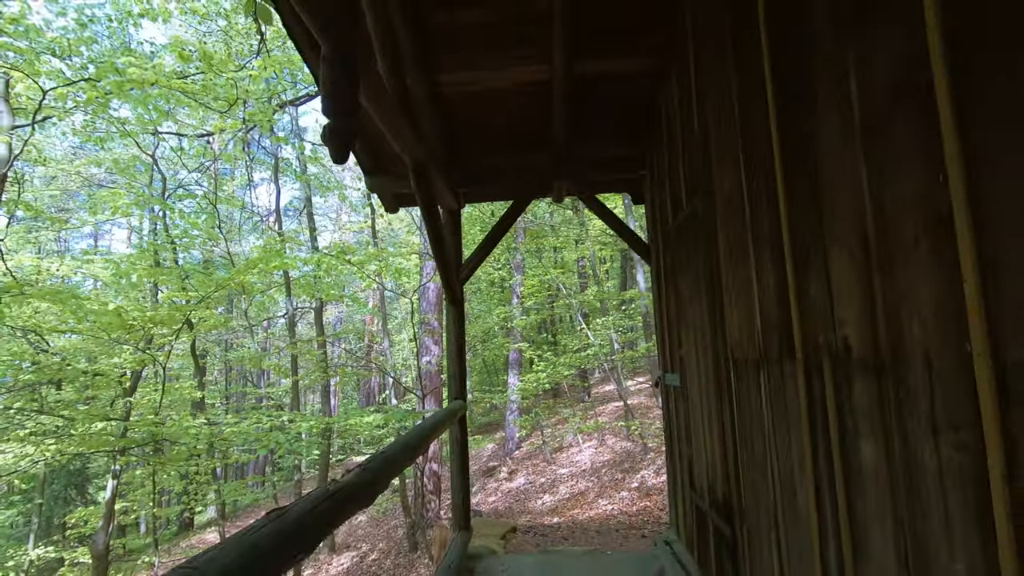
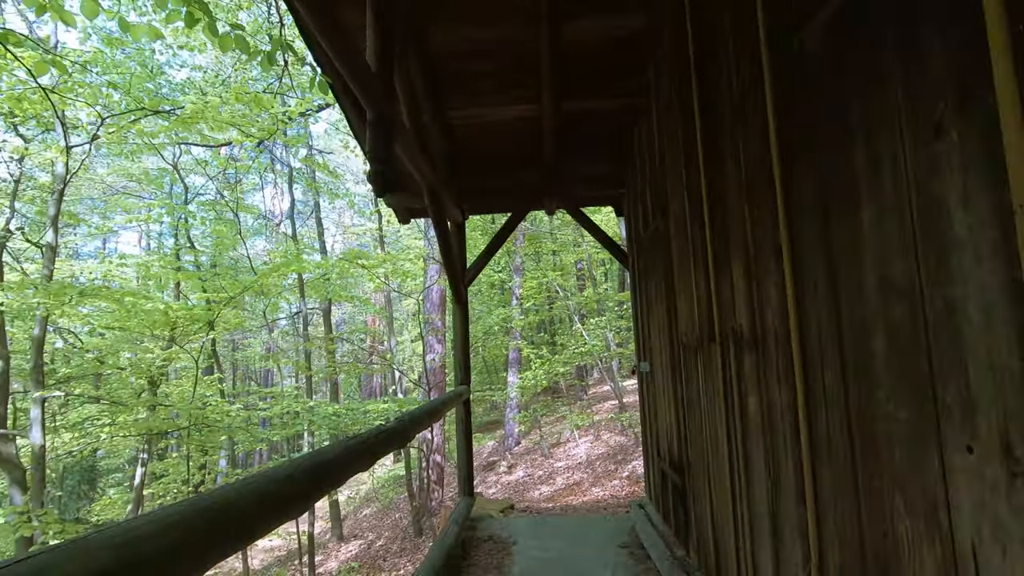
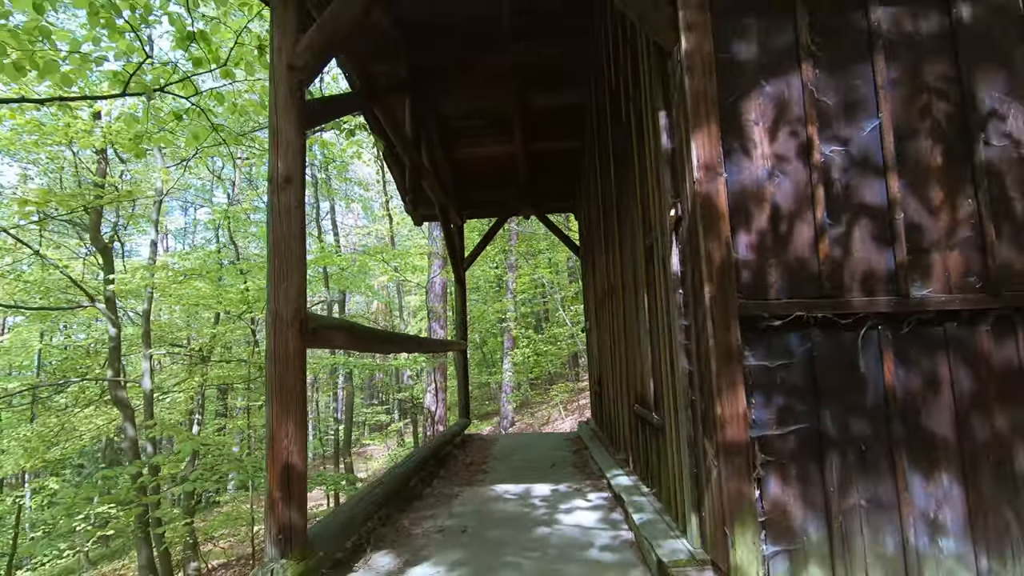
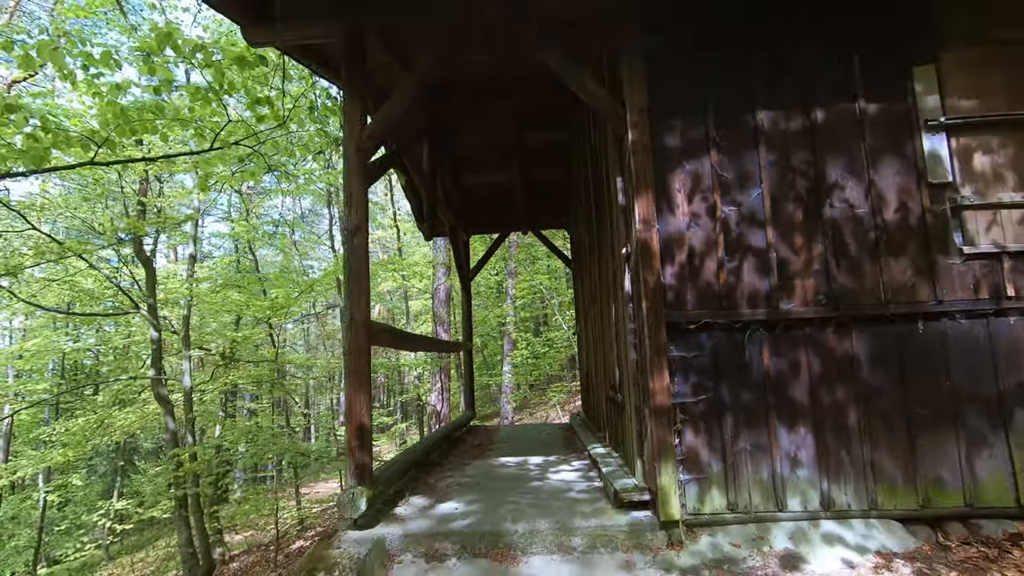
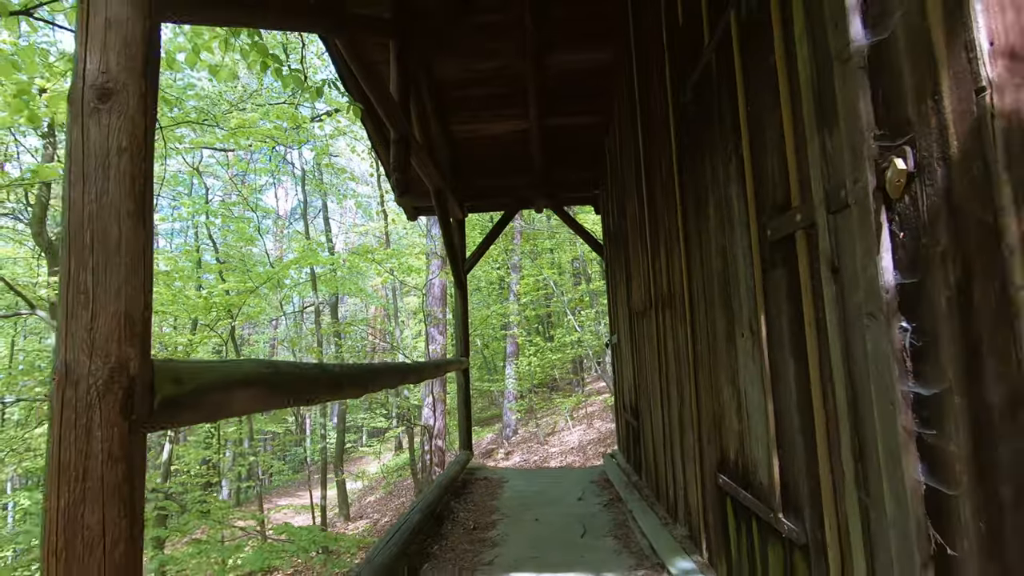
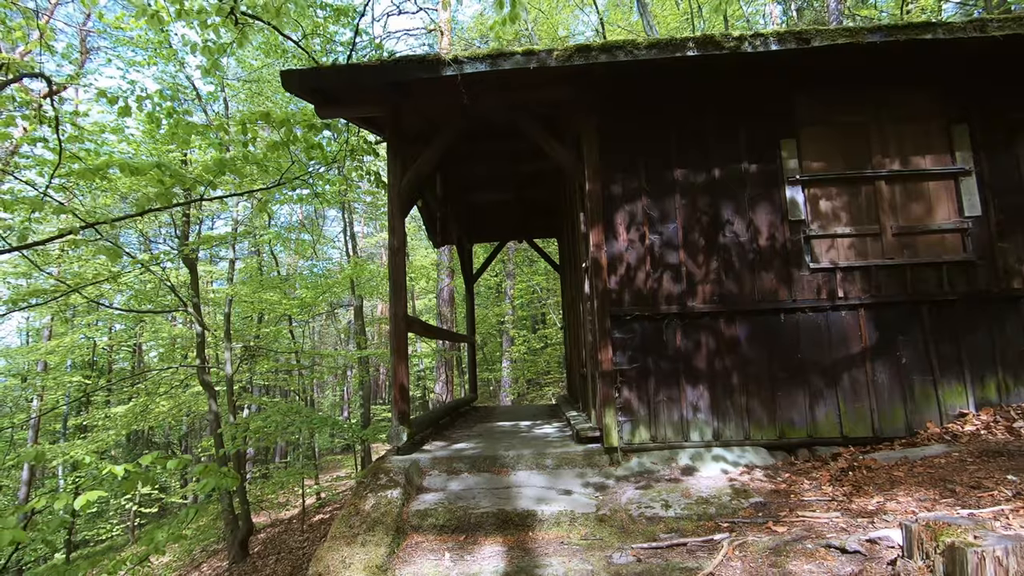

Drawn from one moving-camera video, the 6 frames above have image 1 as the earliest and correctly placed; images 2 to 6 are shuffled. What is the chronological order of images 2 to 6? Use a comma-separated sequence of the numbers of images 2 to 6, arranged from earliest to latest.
2, 5, 3, 4, 6
